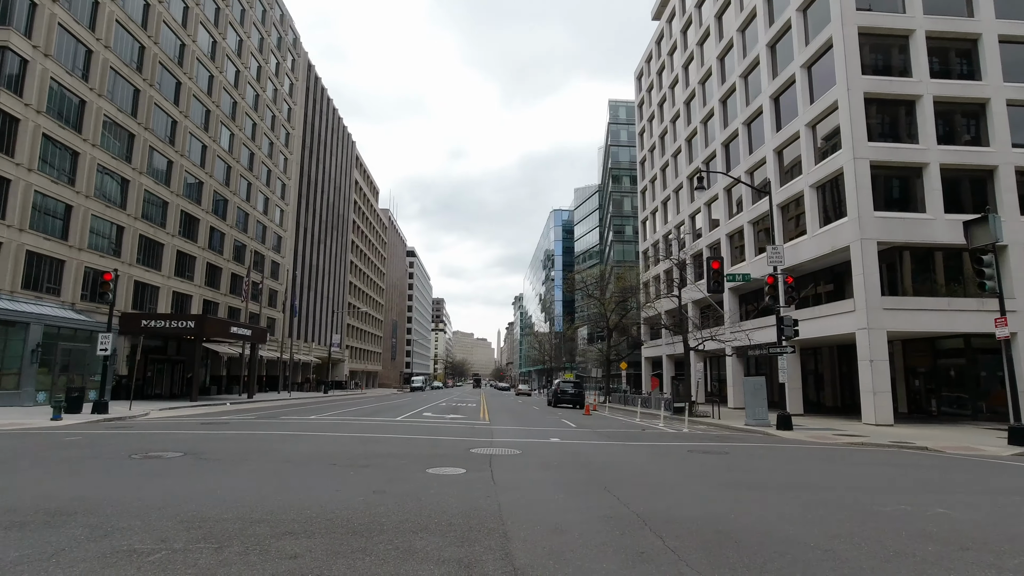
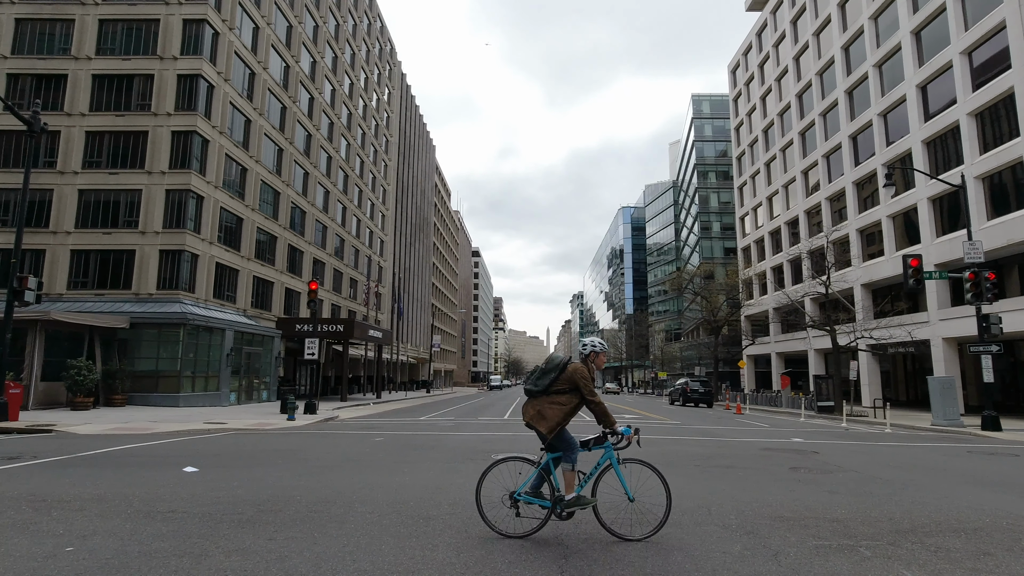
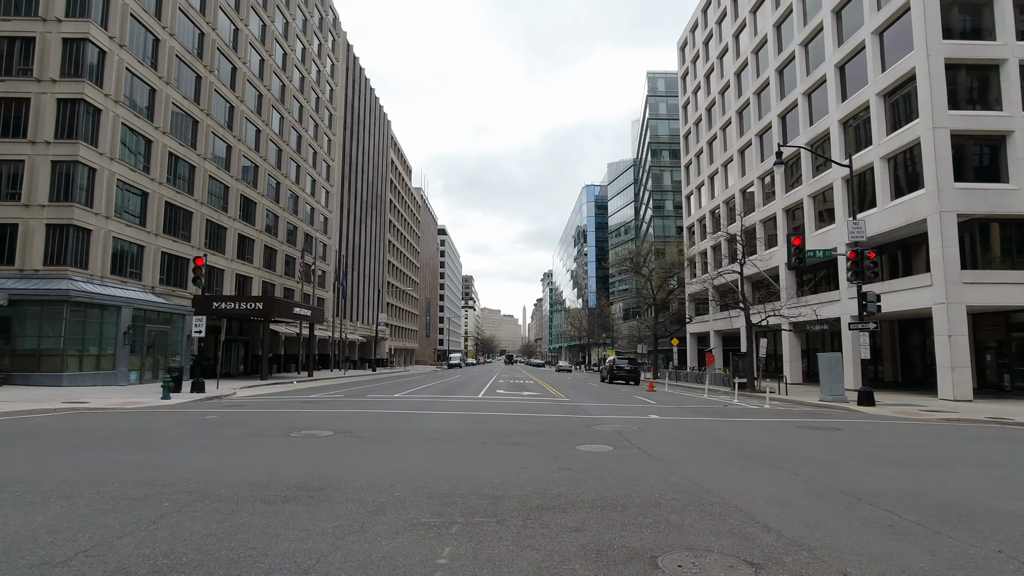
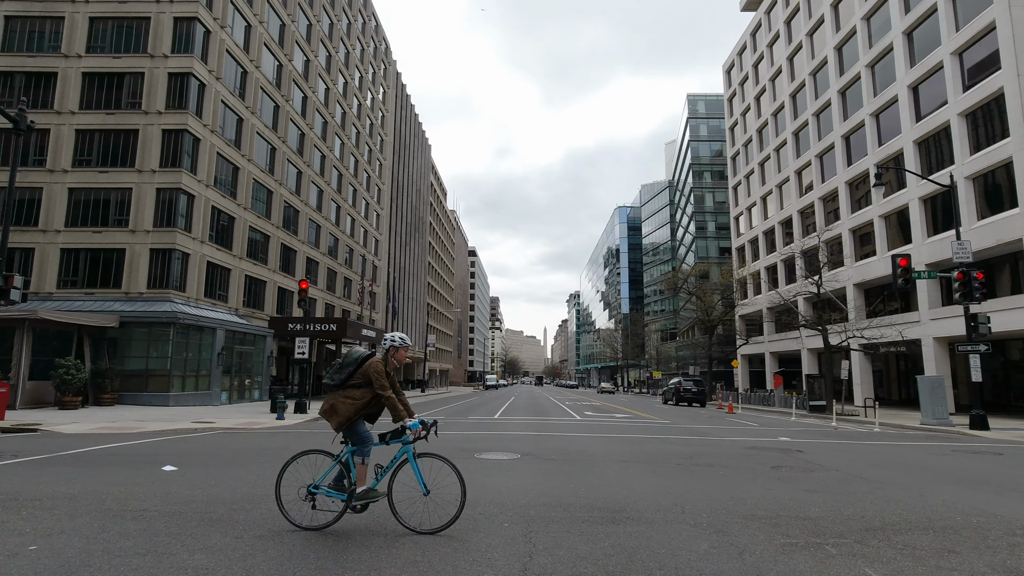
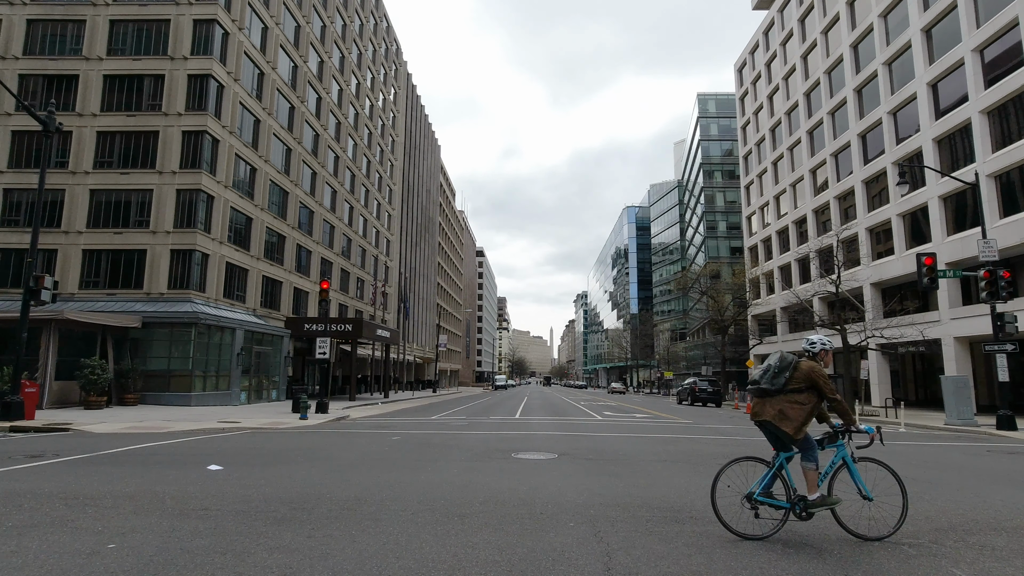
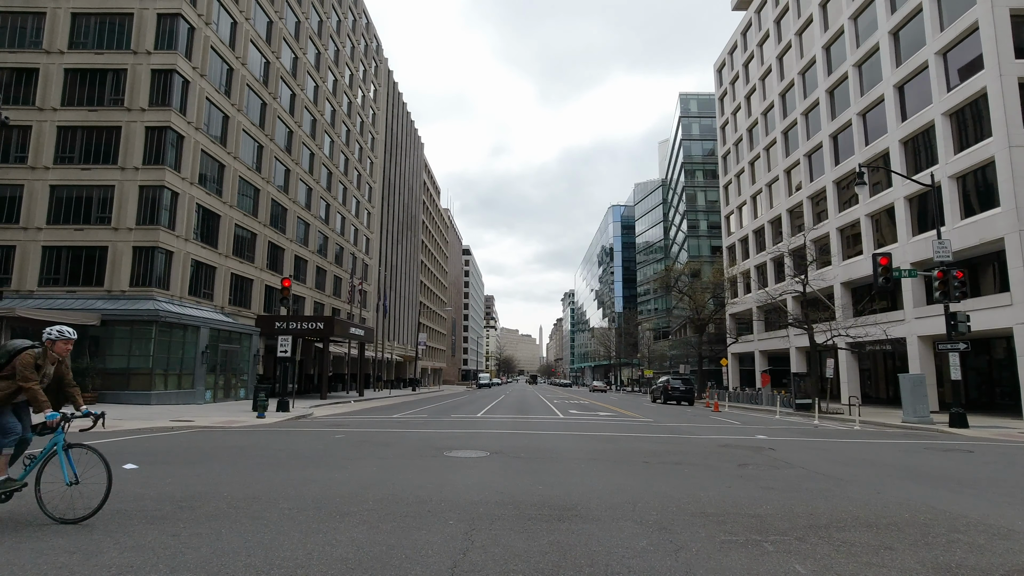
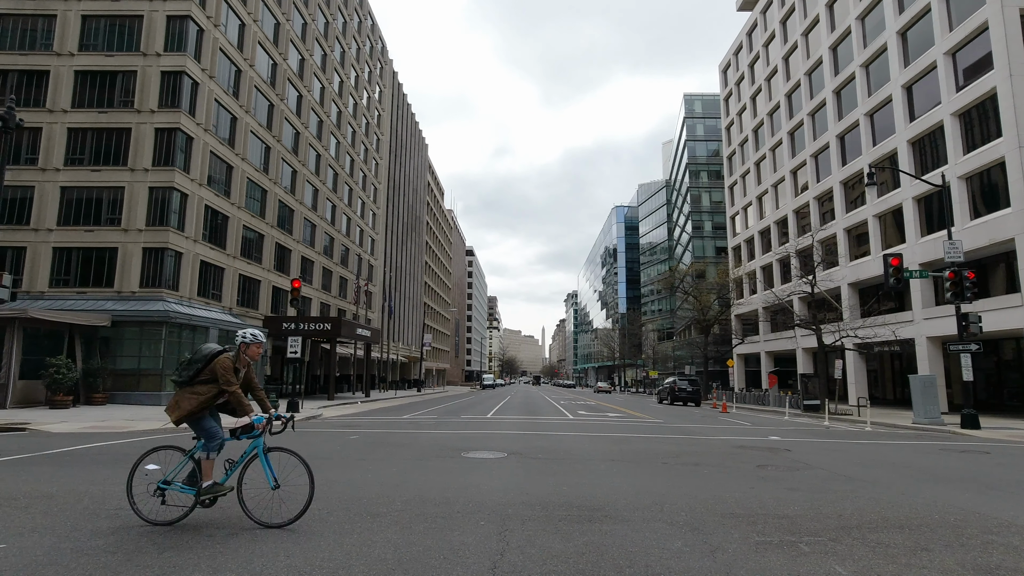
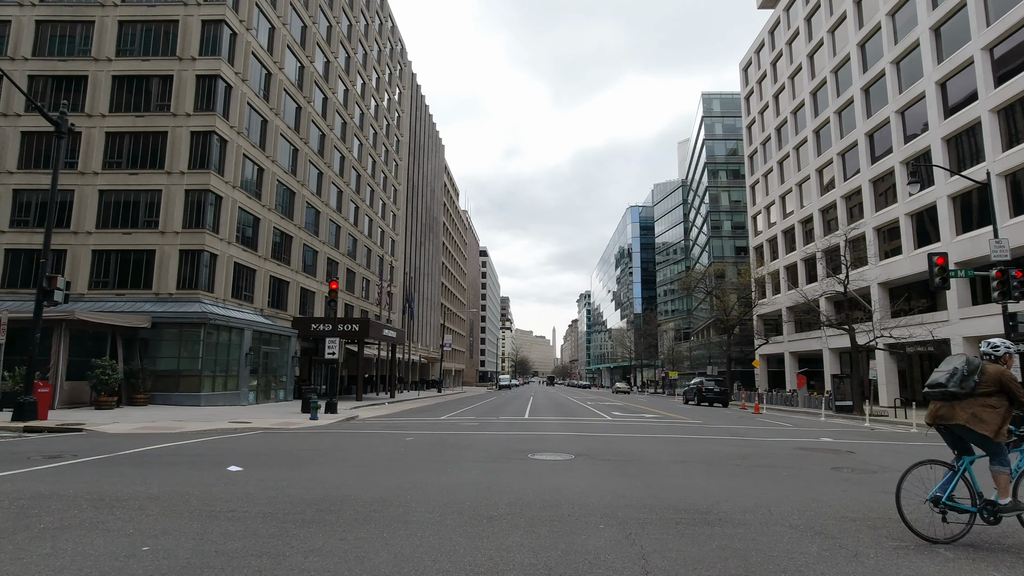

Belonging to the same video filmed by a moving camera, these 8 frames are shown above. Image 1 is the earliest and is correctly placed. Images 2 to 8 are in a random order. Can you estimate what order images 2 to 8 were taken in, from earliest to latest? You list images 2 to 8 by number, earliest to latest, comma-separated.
3, 6, 7, 4, 2, 5, 8
